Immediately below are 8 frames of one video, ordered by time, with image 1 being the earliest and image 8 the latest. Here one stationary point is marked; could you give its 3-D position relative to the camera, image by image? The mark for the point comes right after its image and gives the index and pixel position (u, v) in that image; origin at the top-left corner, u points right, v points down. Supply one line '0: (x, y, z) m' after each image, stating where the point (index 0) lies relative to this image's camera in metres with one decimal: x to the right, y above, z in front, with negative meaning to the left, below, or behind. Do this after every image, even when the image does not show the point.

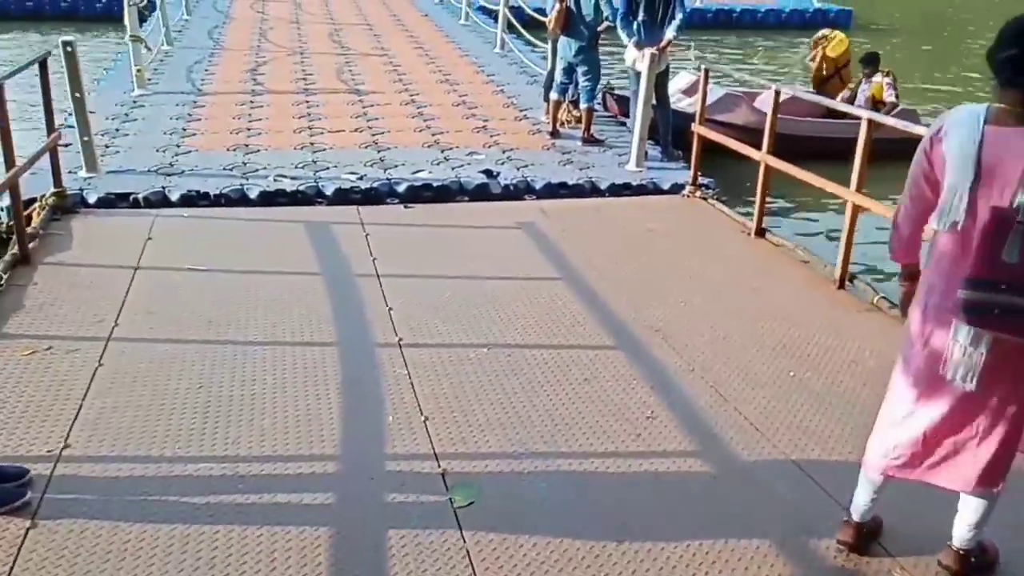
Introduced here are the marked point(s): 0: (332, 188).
0: (-0.9, +0.5, +5.4) m
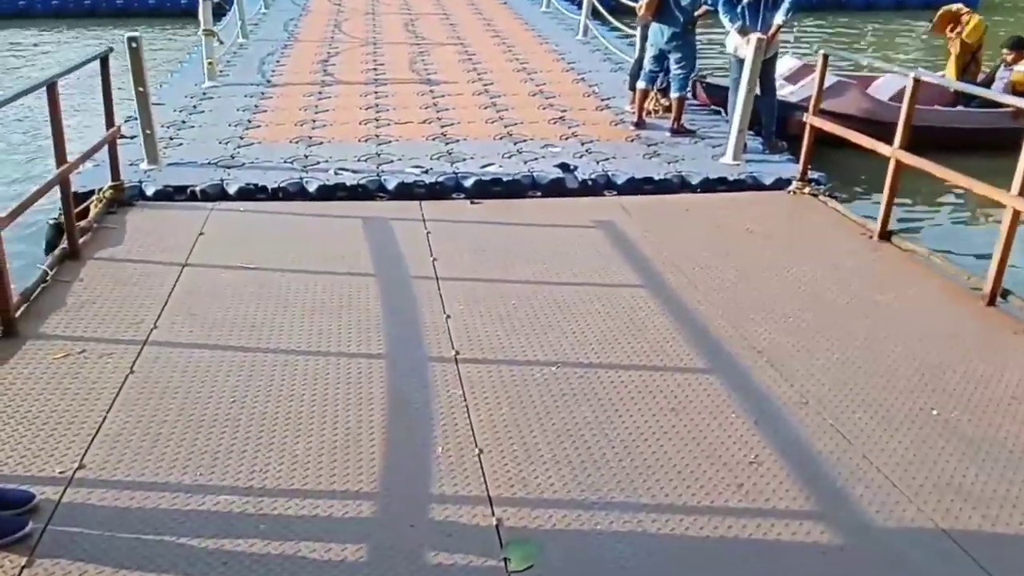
0: (-0.5, +0.5, +5.0) m
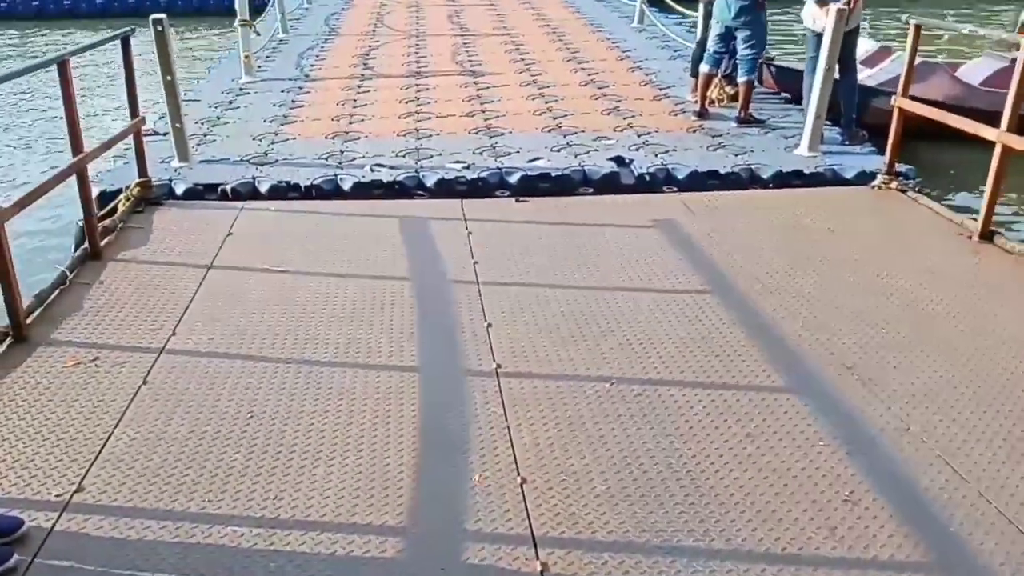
0: (-0.3, +0.5, +4.7) m
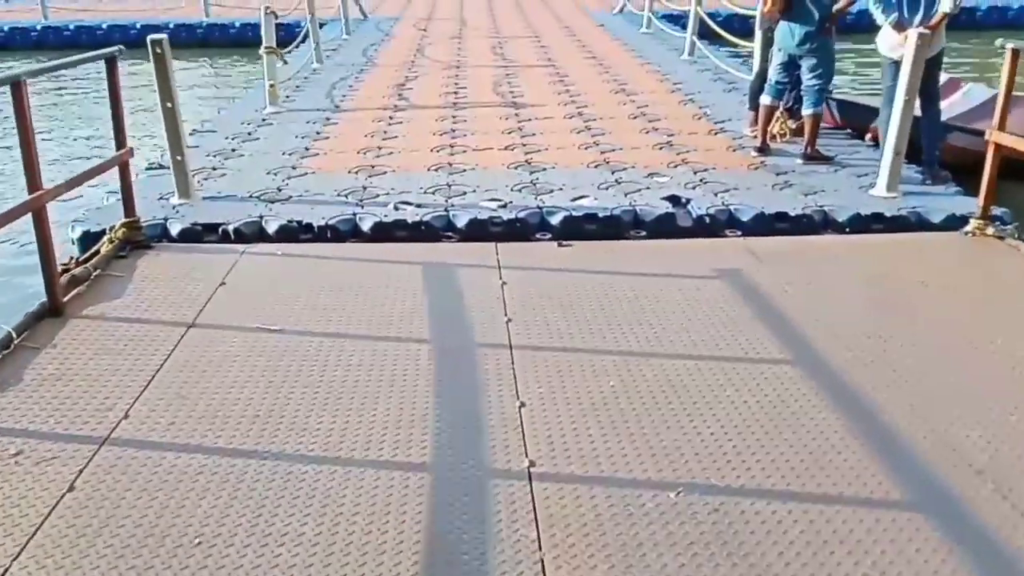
0: (-0.2, +0.3, +4.1) m
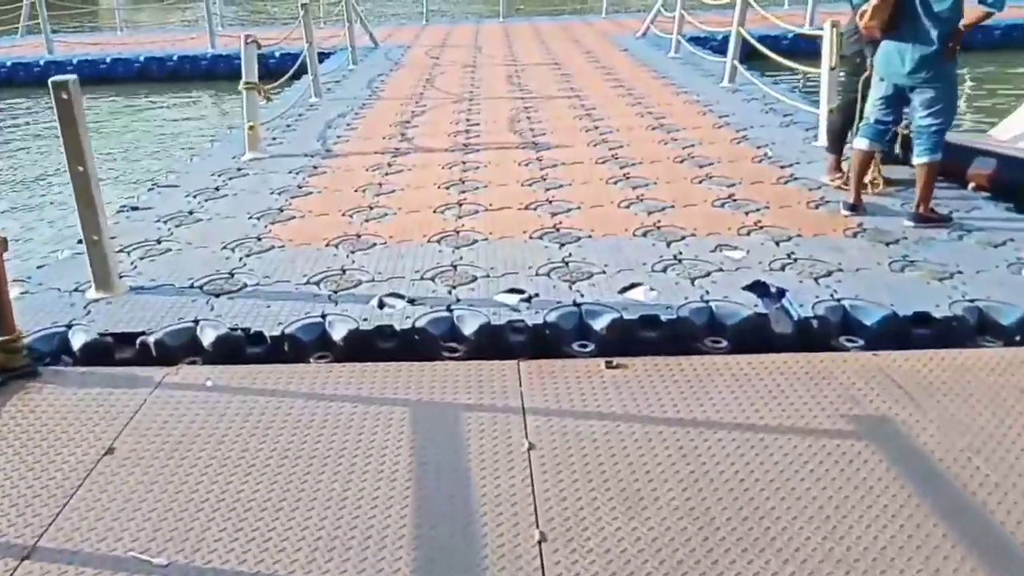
0: (-0.1, -0.1, +3.0) m
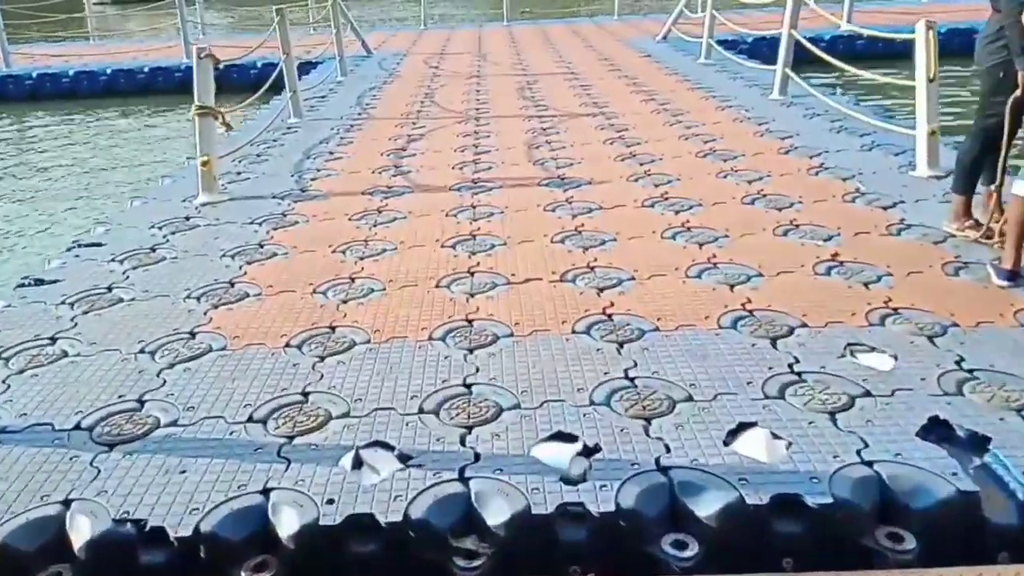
0: (0.0, -0.4, +1.8) m
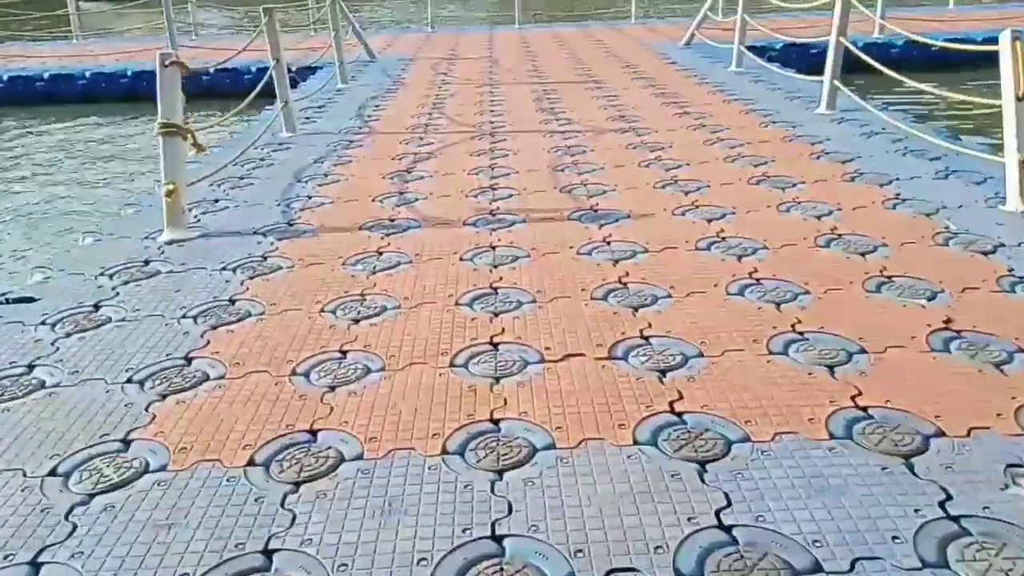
0: (+0.1, -0.6, +1.1) m
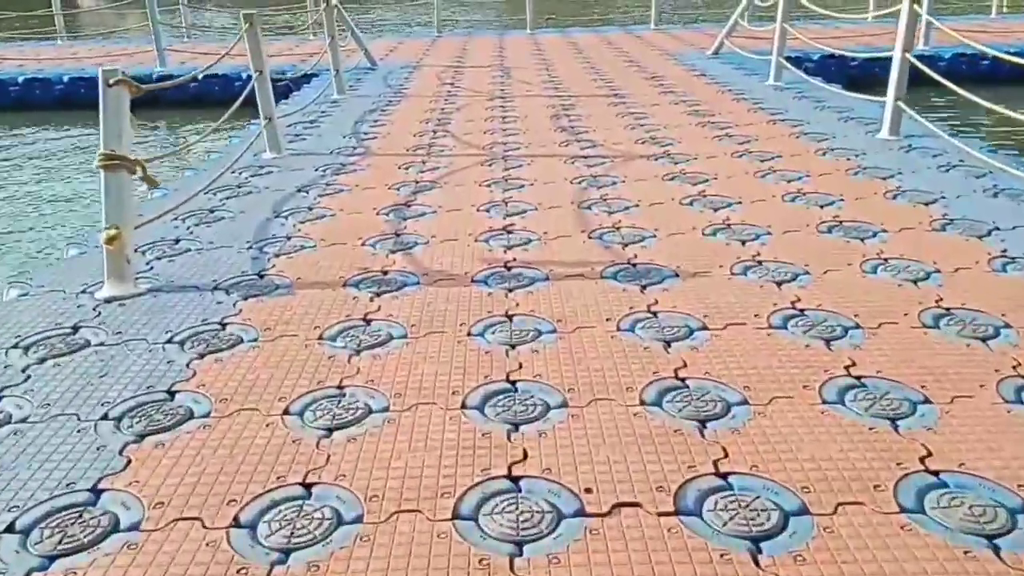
0: (+0.1, -0.8, +0.4) m
